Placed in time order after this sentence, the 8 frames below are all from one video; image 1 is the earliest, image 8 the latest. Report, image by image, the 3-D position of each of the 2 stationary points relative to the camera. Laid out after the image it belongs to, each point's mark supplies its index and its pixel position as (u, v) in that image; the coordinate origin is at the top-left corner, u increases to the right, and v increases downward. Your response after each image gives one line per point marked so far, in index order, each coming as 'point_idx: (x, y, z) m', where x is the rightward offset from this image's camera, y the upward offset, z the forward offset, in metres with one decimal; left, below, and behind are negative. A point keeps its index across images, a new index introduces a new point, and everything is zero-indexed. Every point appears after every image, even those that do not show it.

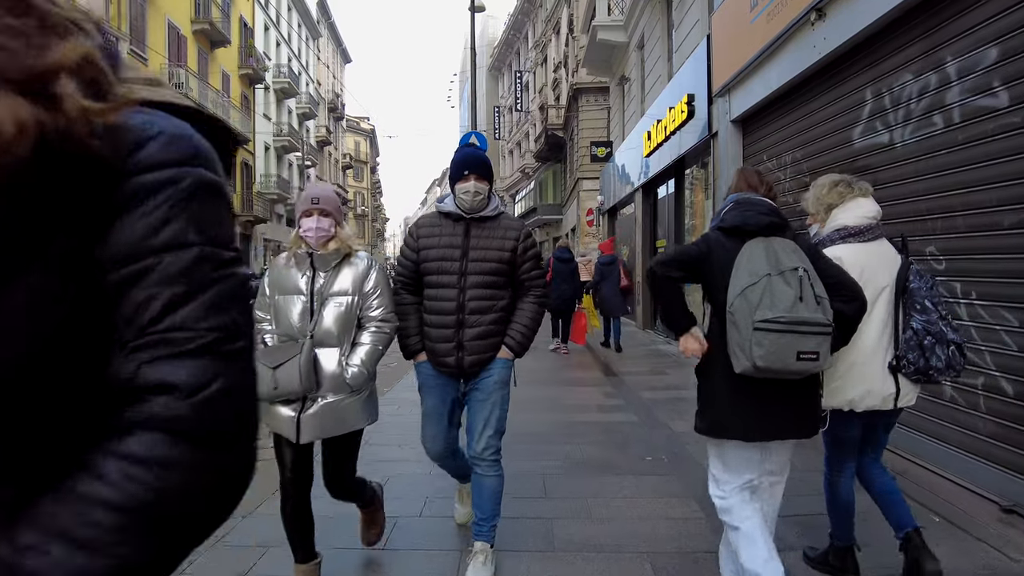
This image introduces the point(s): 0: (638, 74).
0: (+3.0, +5.2, +15.5) m
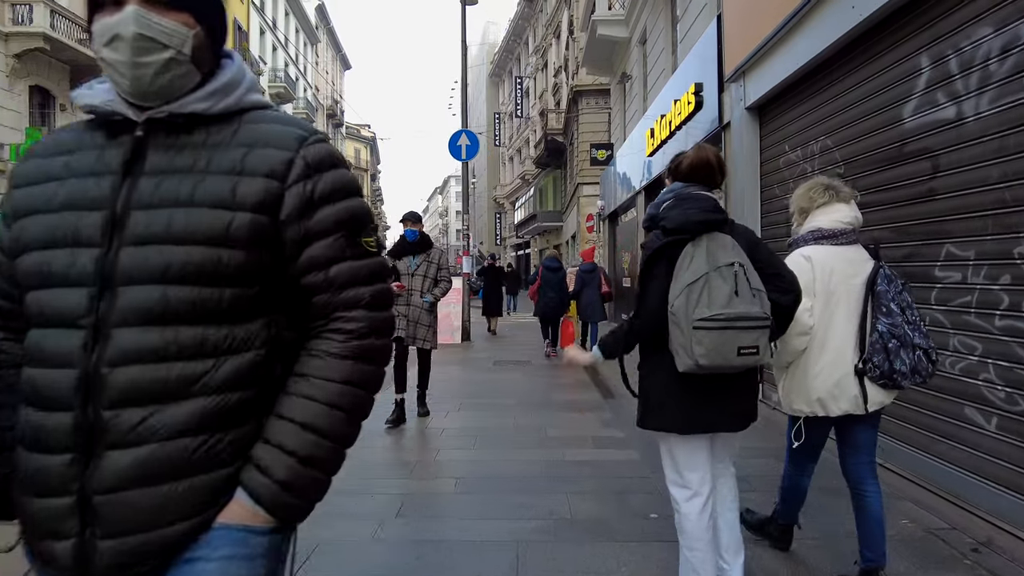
0: (+2.9, +5.0, +14.6) m
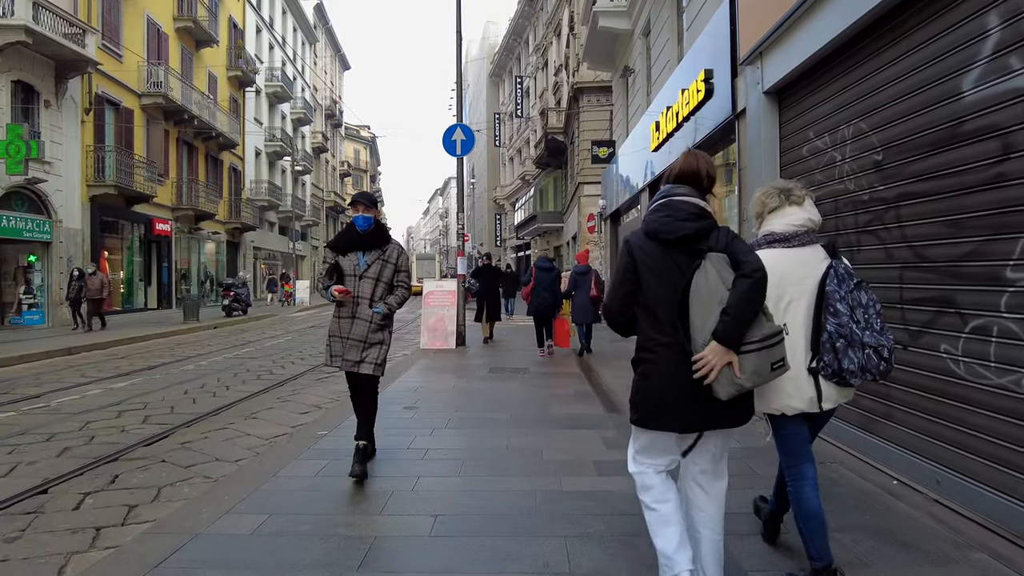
0: (+2.9, +4.9, +14.0) m
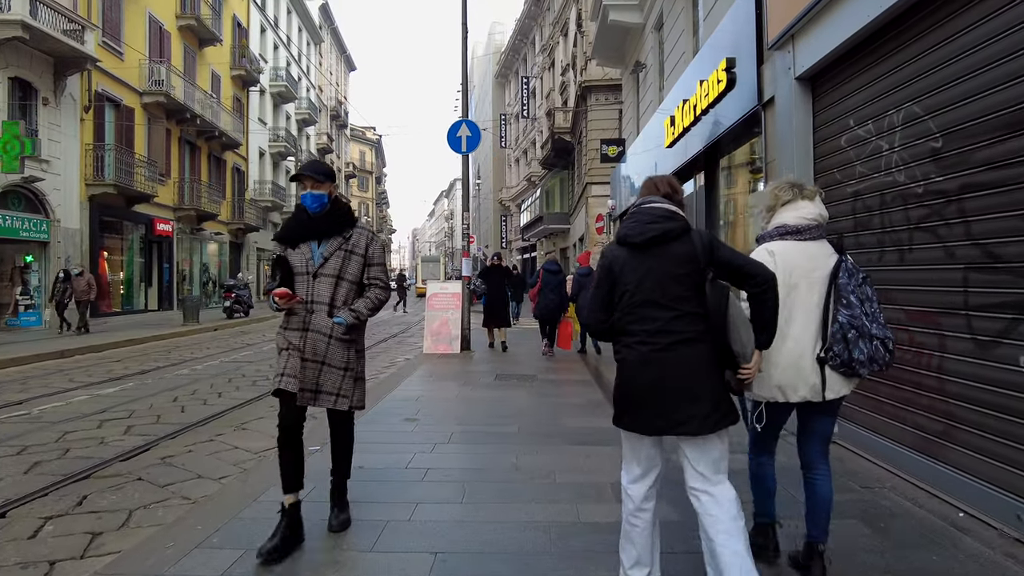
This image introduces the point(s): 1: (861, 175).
0: (+3.0, +4.9, +13.5) m
1: (+2.5, +0.8, +4.6) m
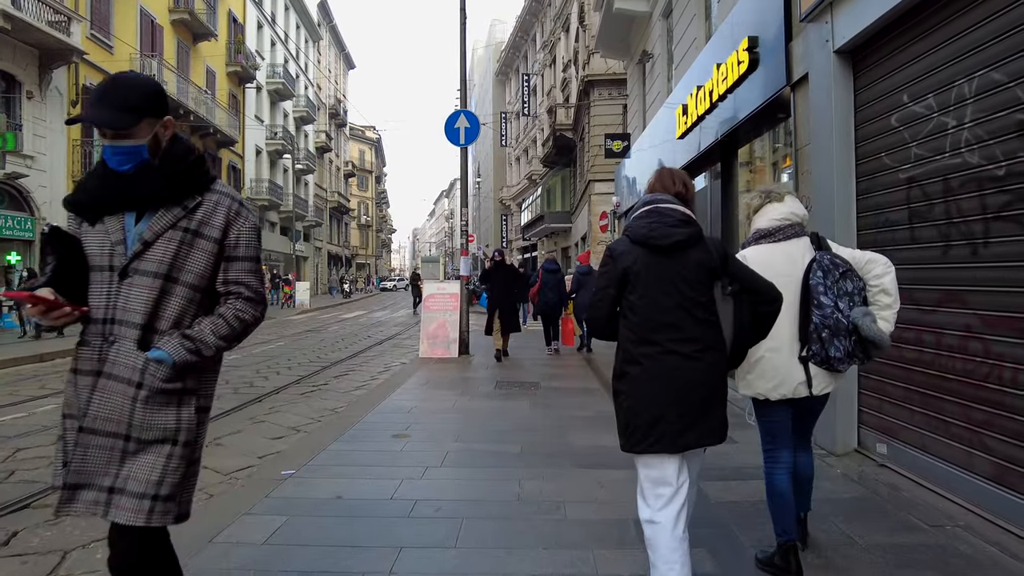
0: (+3.1, +4.9, +12.9) m
1: (+2.5, +0.8, +4.0) m
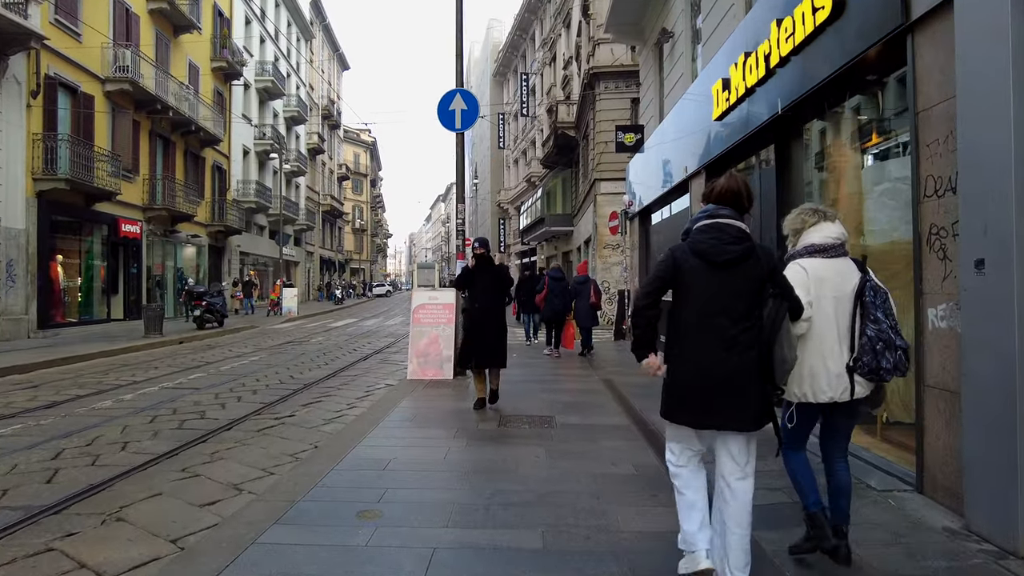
0: (+3.1, +4.7, +11.4) m
1: (+2.6, +0.7, +2.4) m
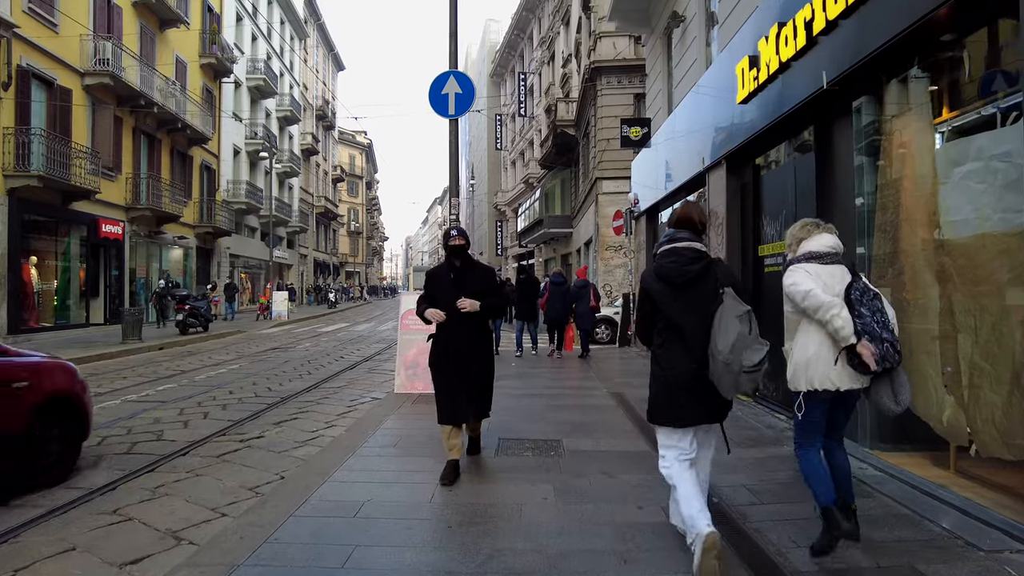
0: (+3.1, +4.7, +10.5) m
1: (+2.7, +0.7, +1.5) m
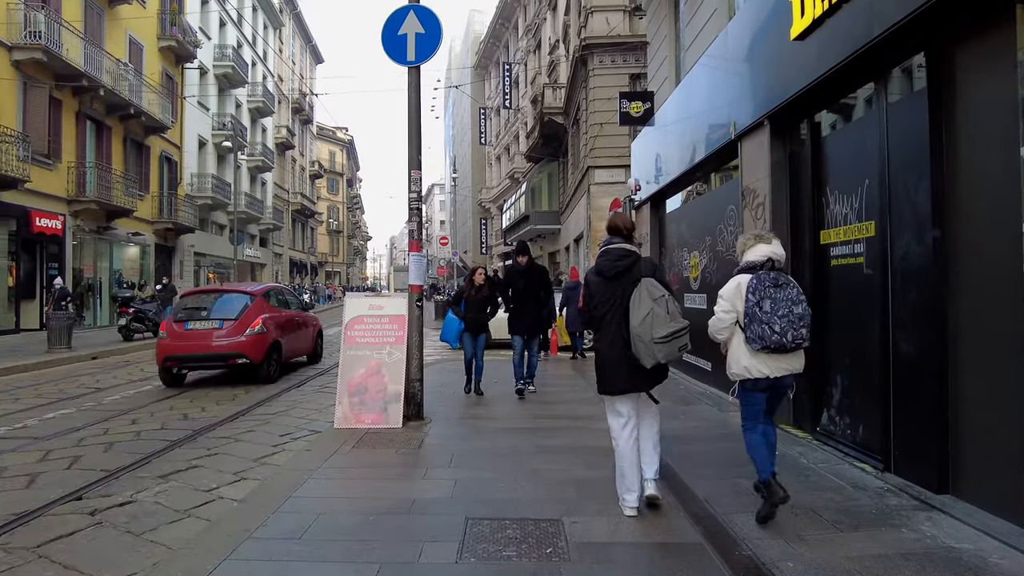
0: (+2.8, +4.7, +8.6) m
1: (+2.6, +0.7, -0.4) m
